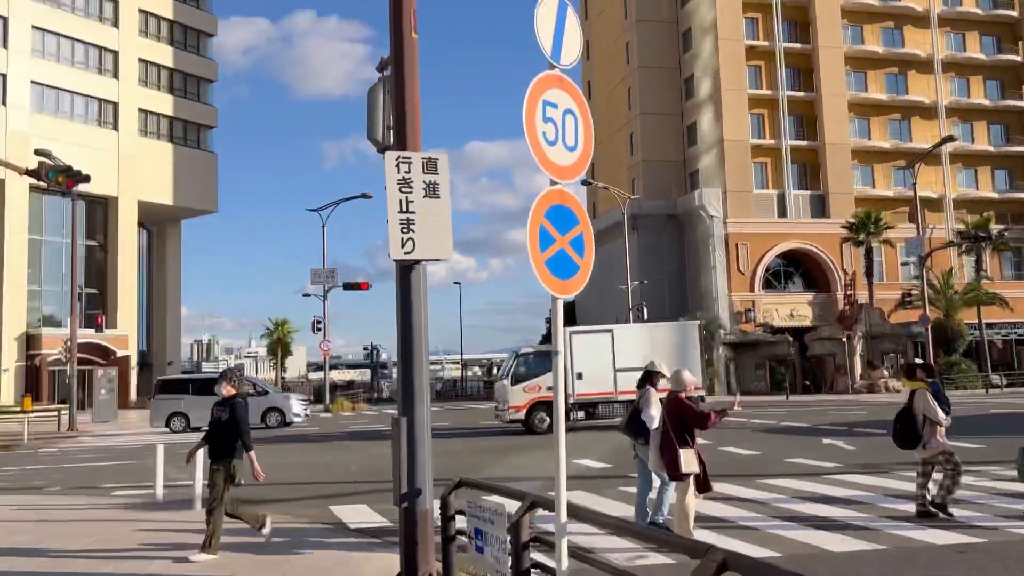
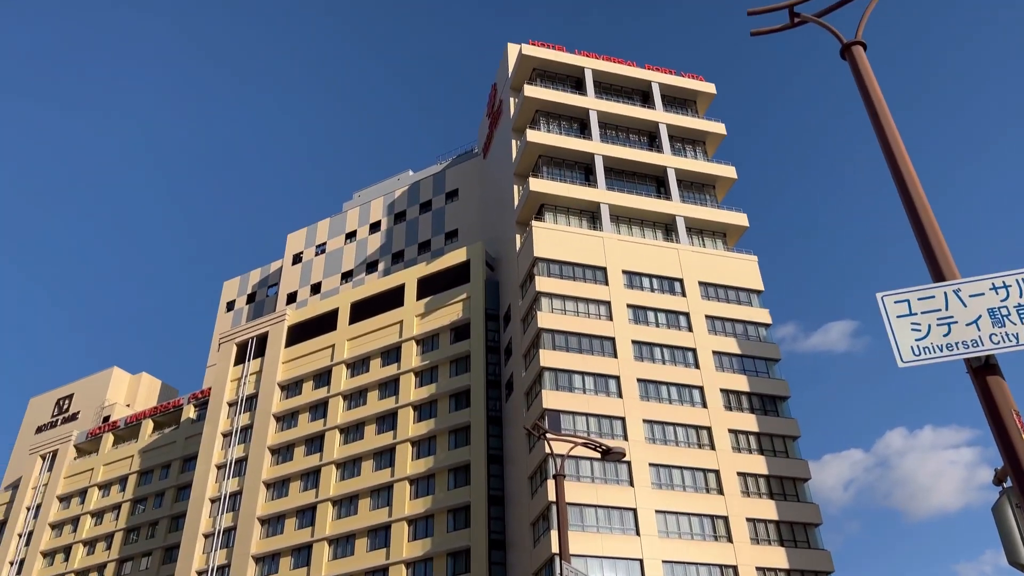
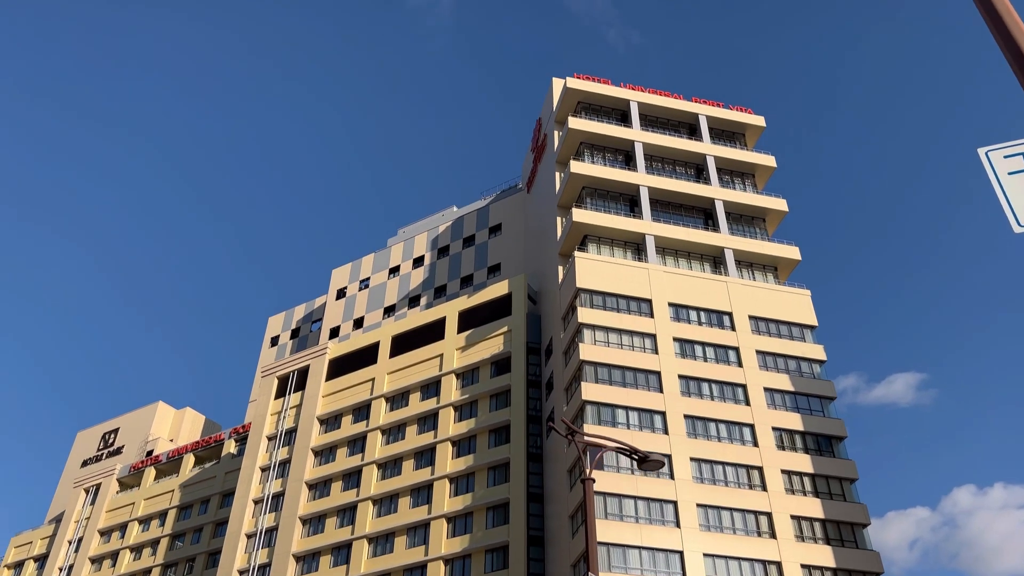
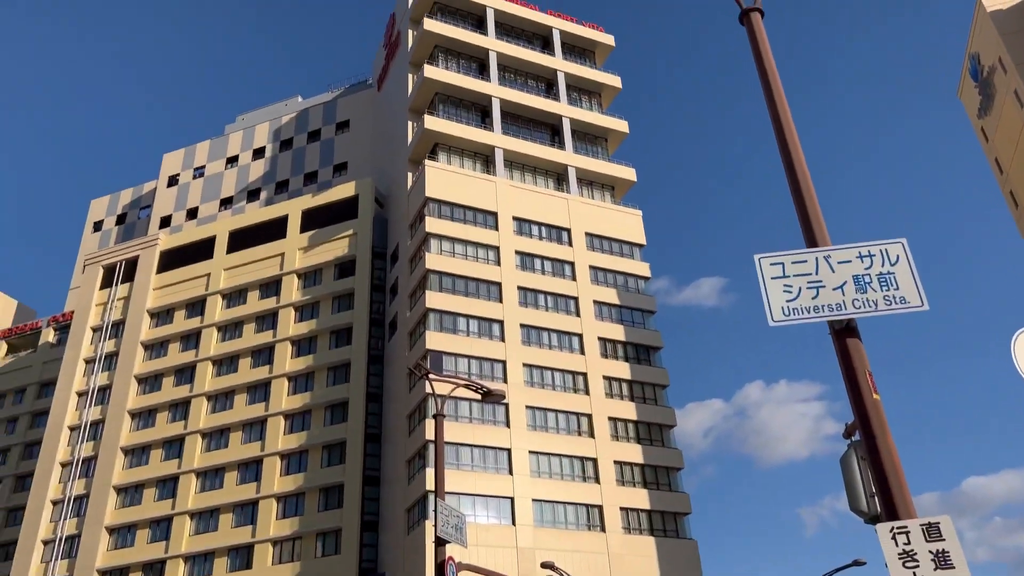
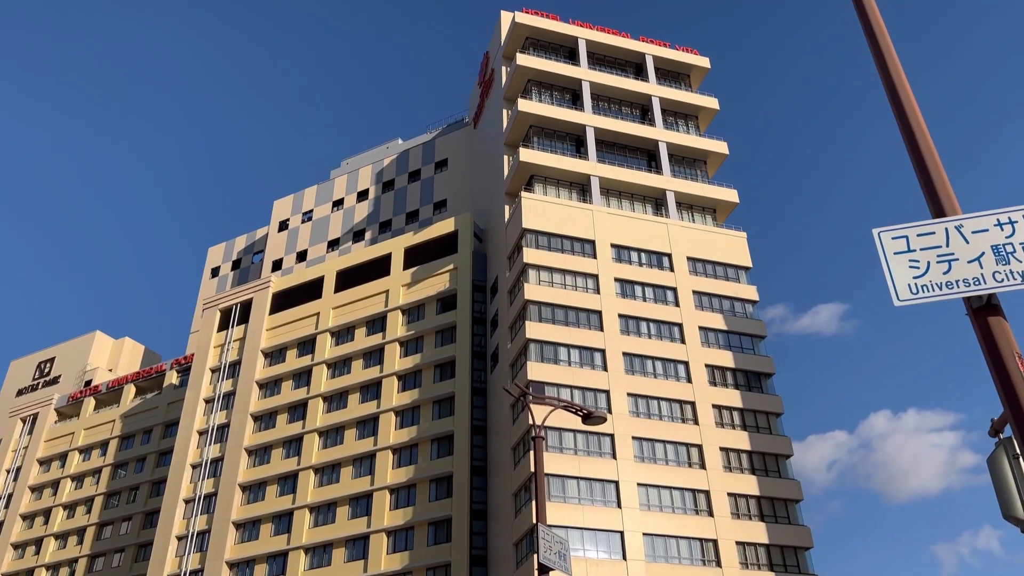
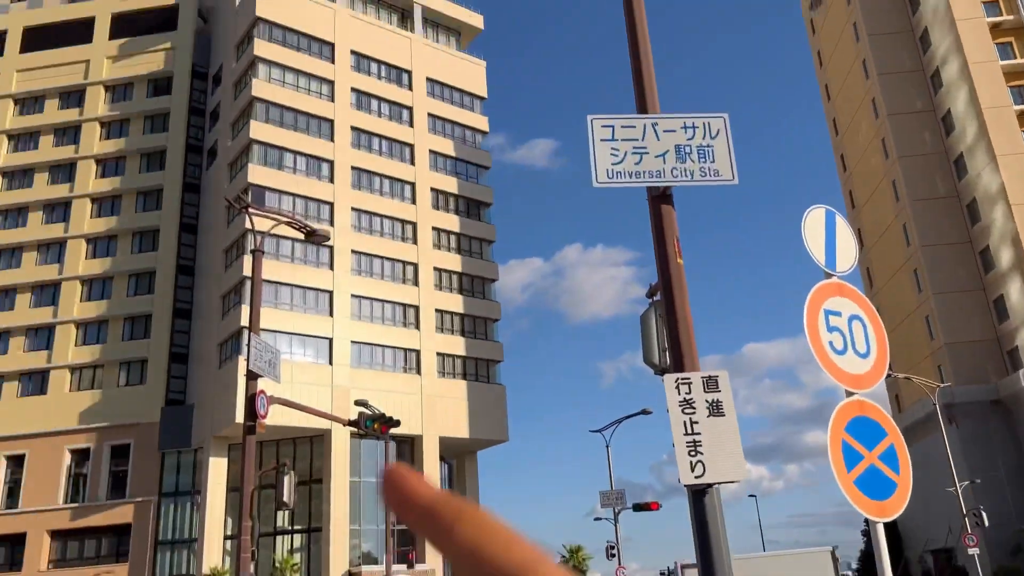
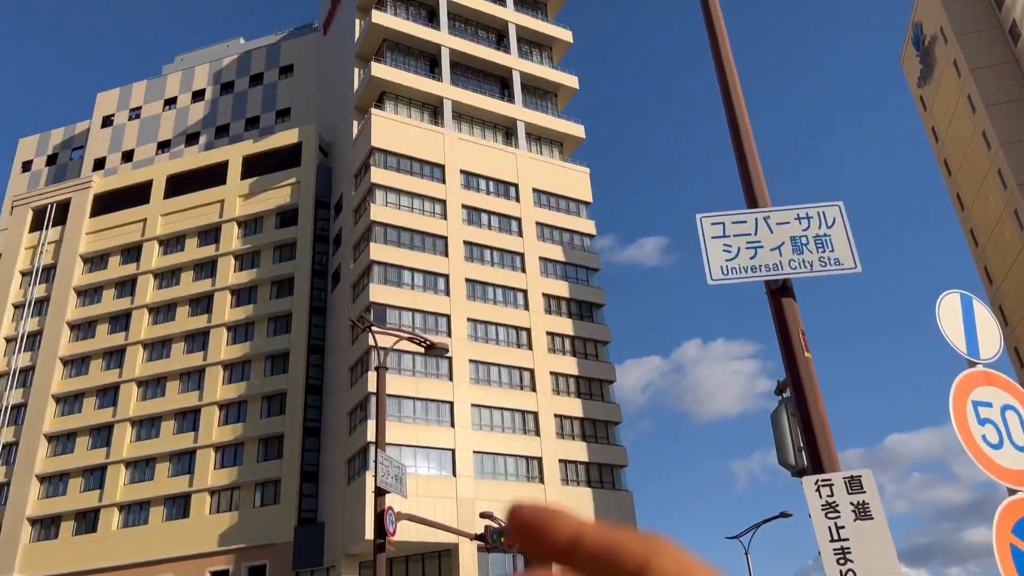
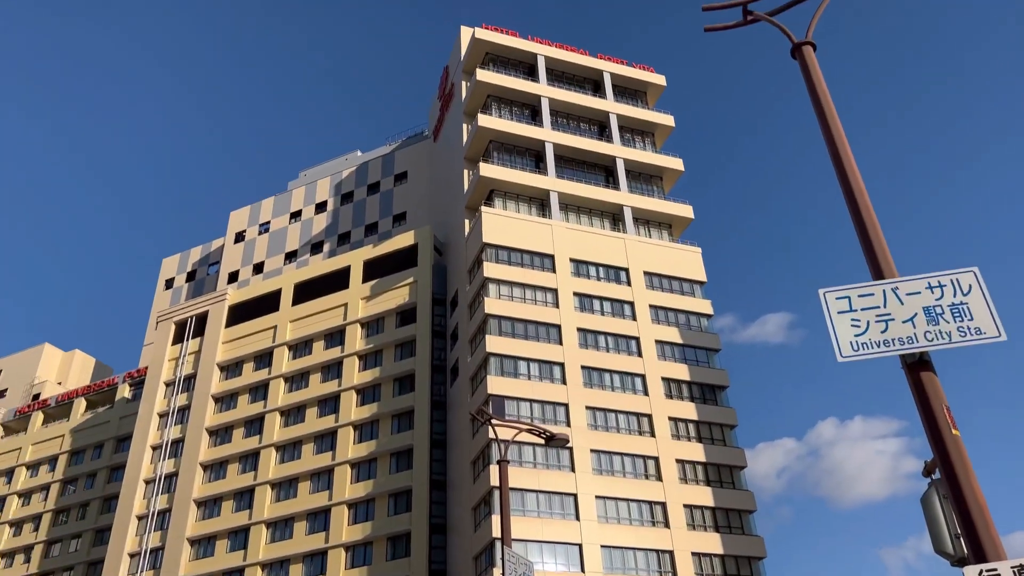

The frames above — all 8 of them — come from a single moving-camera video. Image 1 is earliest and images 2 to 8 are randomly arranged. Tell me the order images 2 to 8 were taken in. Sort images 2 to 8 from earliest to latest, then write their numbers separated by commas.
6, 7, 4, 8, 2, 5, 3
